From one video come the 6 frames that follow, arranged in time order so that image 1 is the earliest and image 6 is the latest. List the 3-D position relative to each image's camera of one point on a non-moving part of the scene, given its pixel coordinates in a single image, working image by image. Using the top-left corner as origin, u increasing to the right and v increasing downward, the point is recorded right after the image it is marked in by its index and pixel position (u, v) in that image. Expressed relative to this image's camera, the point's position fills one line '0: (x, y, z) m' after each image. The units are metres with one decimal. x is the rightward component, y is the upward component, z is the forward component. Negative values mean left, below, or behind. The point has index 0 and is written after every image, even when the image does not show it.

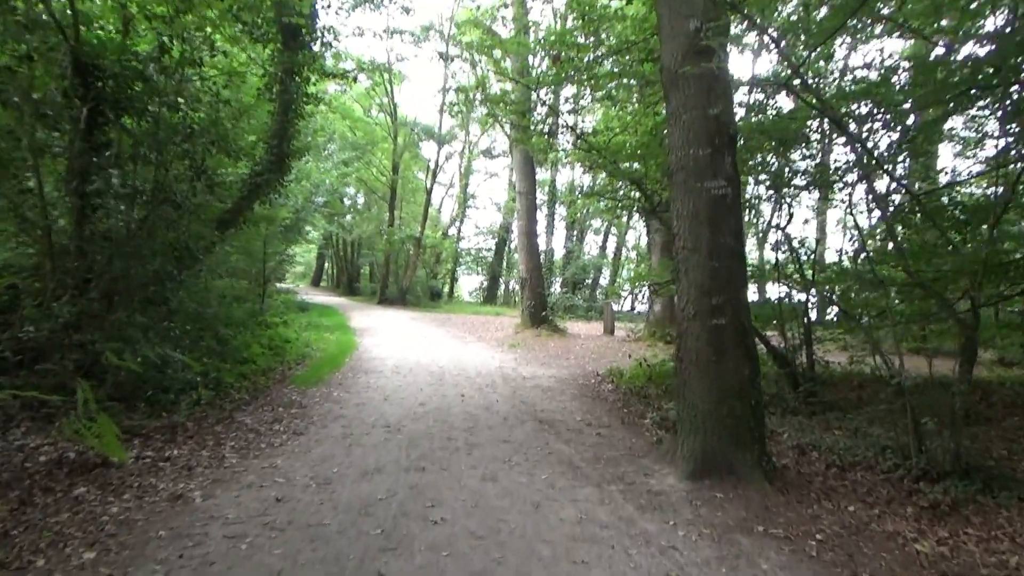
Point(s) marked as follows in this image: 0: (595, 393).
0: (+1.2, -1.5, +10.6) m
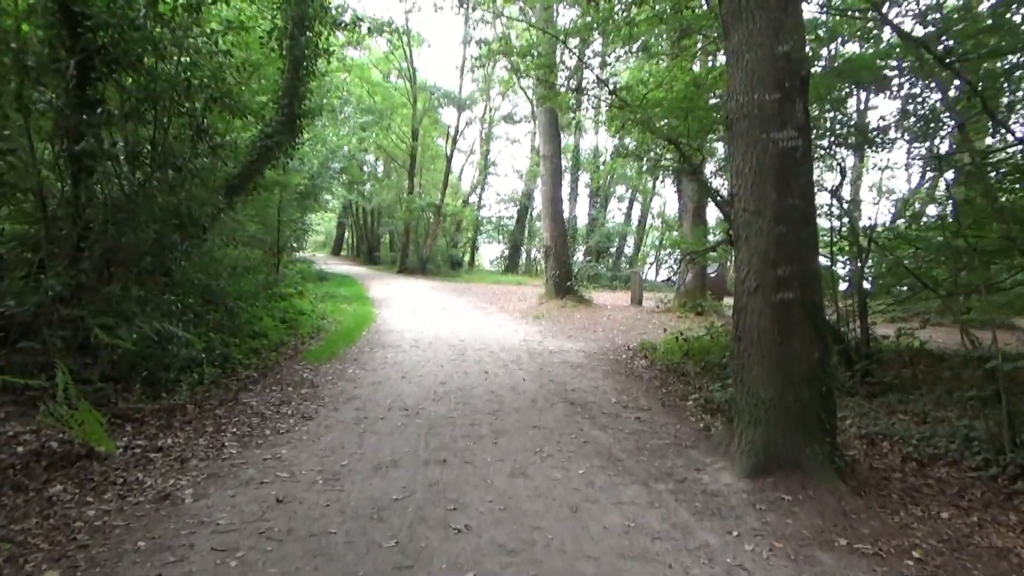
0: (+1.5, -1.1, +9.9) m
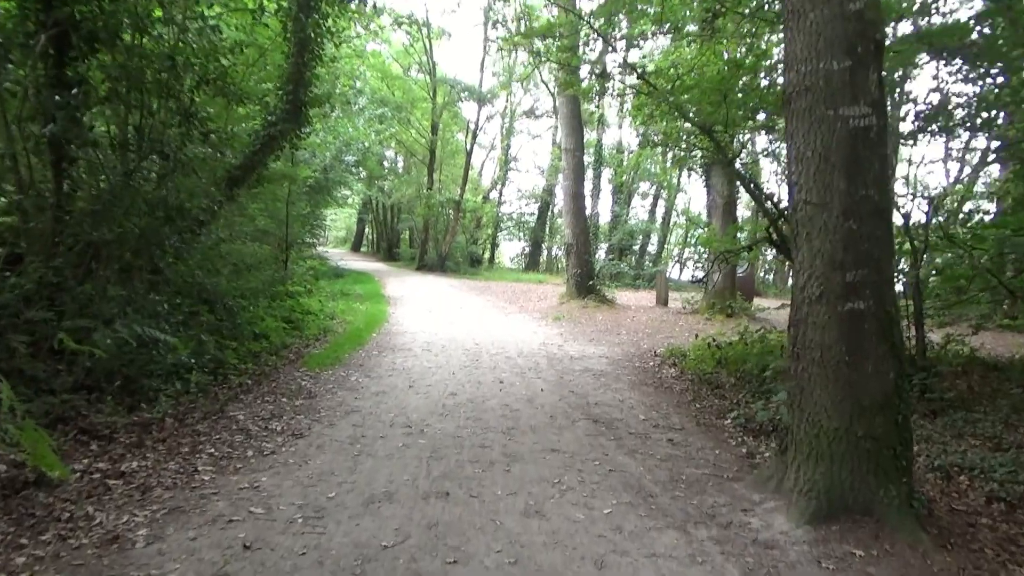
0: (+1.7, -1.1, +9.0) m
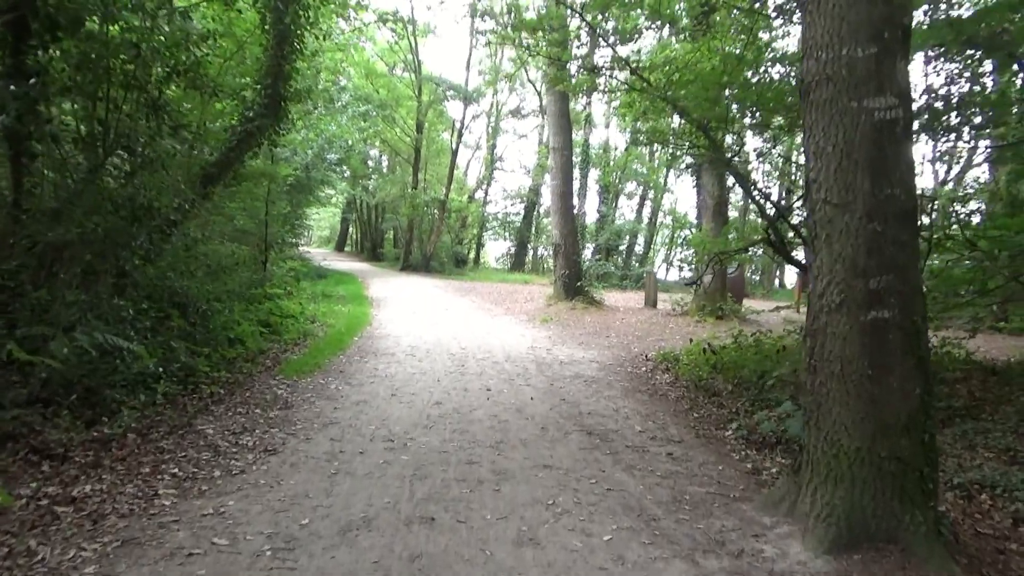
0: (+1.6, -1.1, +8.7) m
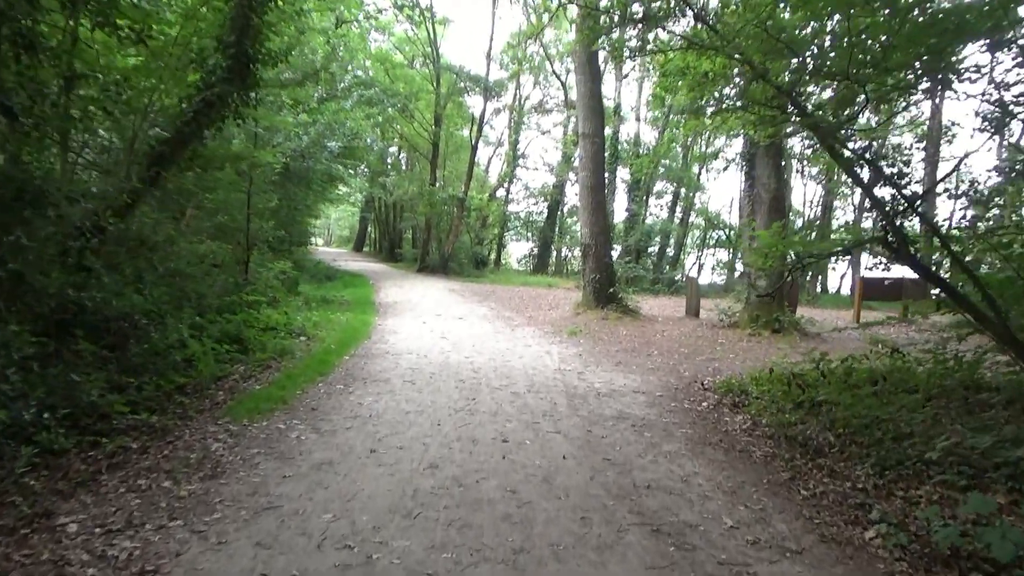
0: (+1.8, -1.3, +6.4) m
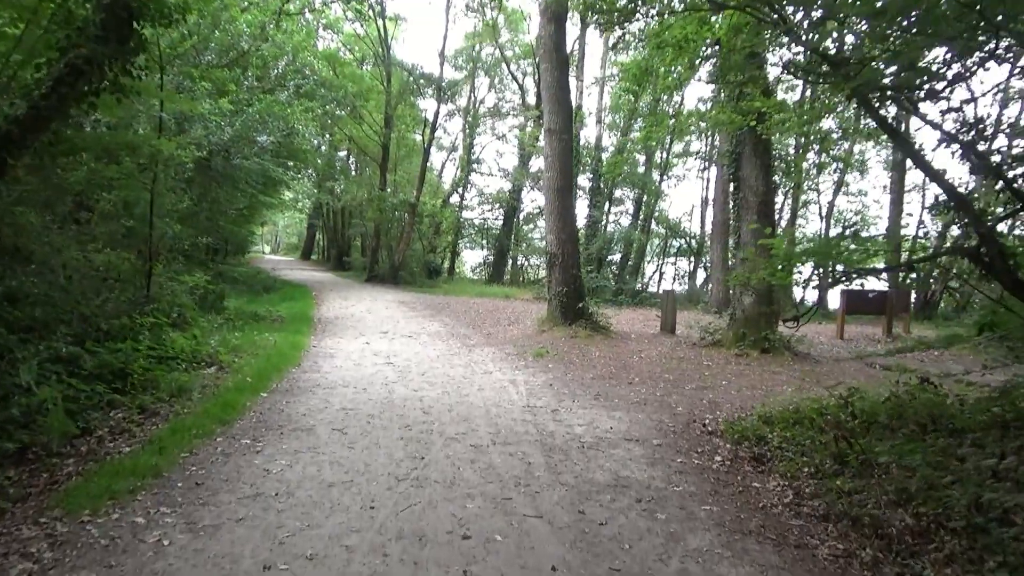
0: (+1.6, -1.4, +4.7) m
